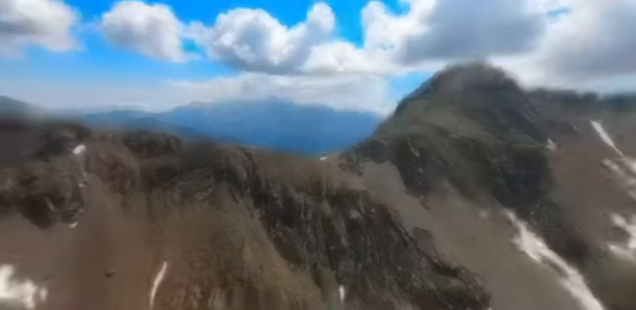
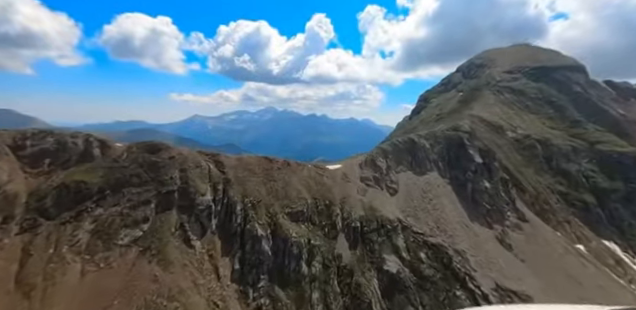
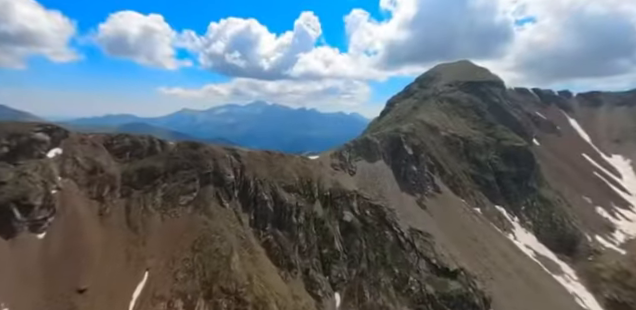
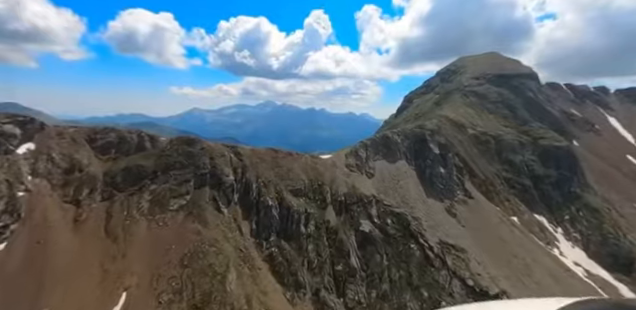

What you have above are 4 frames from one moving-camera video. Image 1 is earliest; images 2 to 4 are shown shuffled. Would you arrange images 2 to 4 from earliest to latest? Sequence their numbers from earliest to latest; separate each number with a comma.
3, 4, 2
